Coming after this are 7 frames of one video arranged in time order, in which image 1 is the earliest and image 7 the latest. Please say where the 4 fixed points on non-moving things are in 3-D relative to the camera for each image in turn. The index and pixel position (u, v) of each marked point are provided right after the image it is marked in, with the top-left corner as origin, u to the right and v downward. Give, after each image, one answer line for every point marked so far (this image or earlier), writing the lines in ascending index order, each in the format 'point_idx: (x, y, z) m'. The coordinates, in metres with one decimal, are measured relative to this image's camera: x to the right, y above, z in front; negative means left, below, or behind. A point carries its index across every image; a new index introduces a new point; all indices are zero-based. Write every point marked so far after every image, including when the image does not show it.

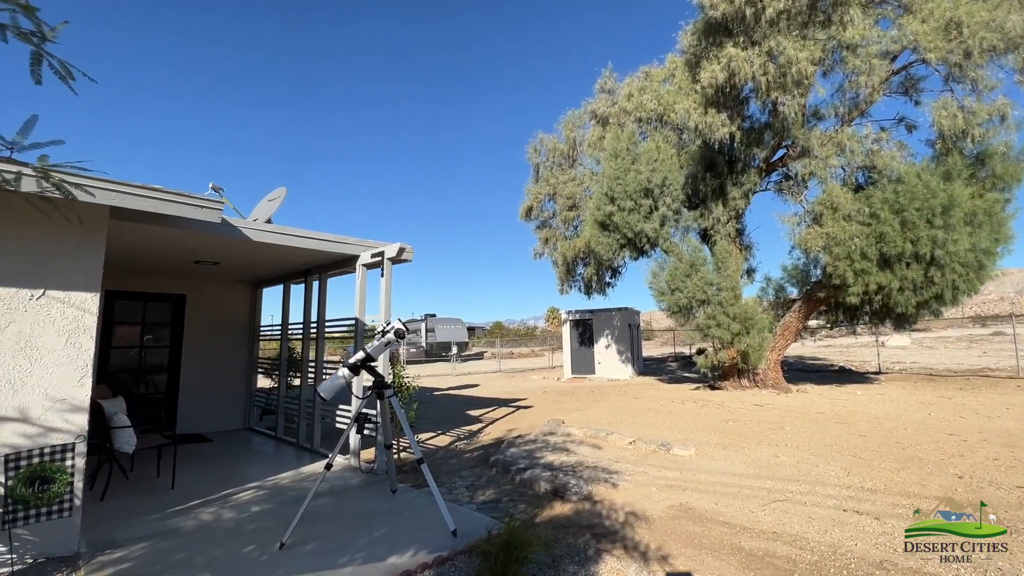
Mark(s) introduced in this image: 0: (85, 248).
0: (-2.9, +0.3, +3.2) m
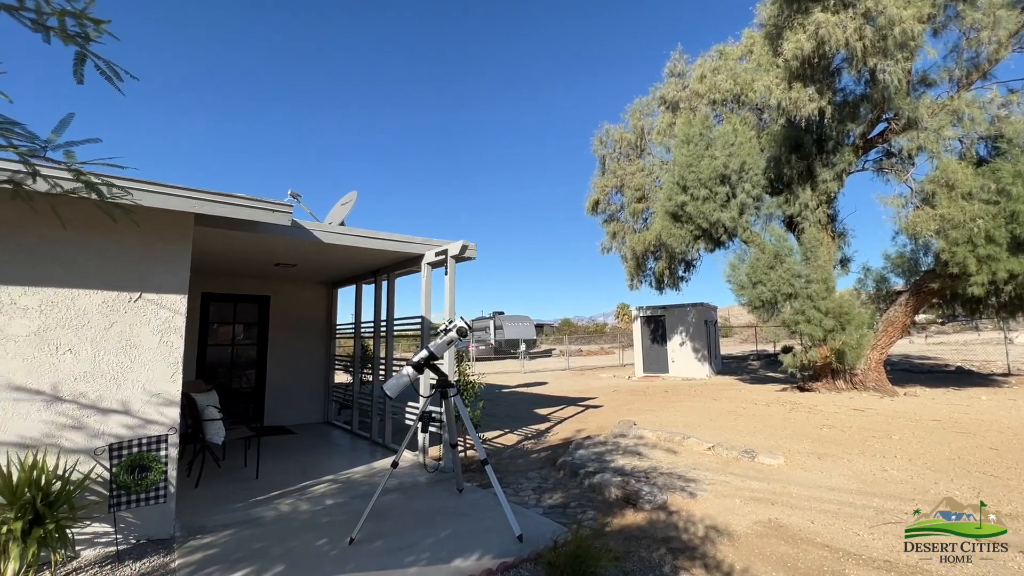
0: (-2.4, +0.3, +3.4) m
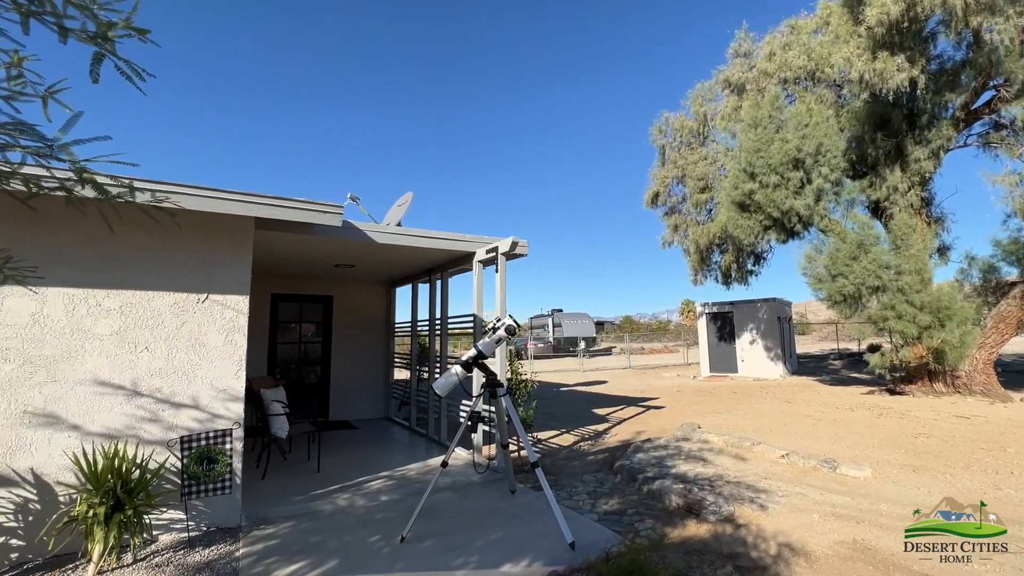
0: (-2.1, +0.2, +3.6) m
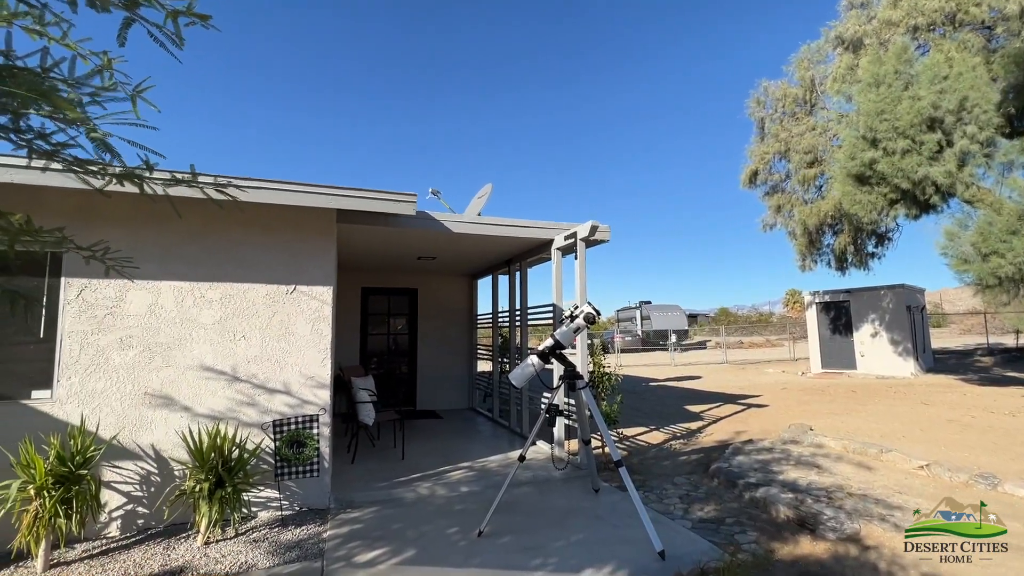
0: (-1.5, +0.3, +3.7) m
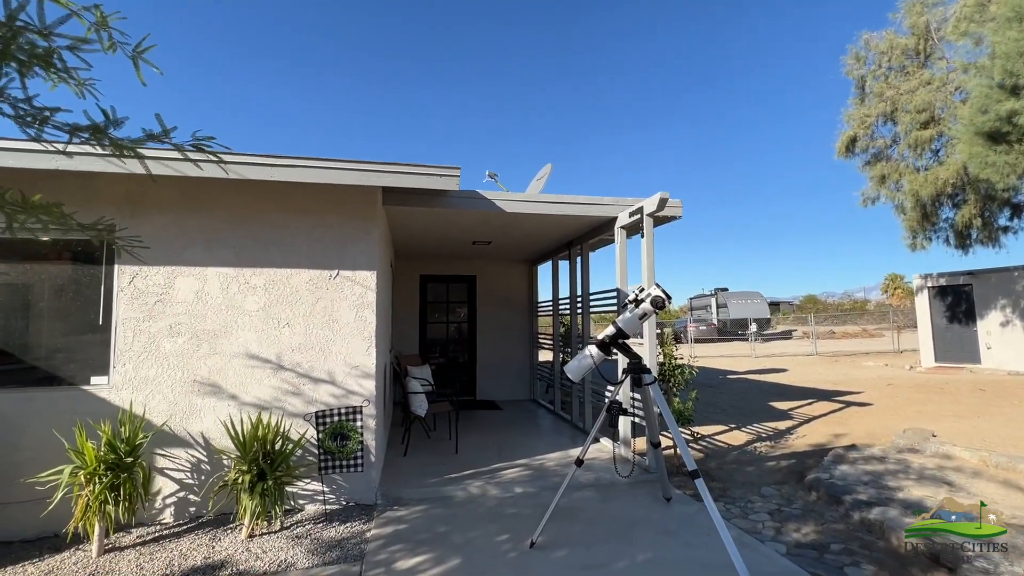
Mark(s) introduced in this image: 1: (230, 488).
0: (-1.1, +0.4, +3.5) m
1: (-1.8, -1.2, +3.0) m
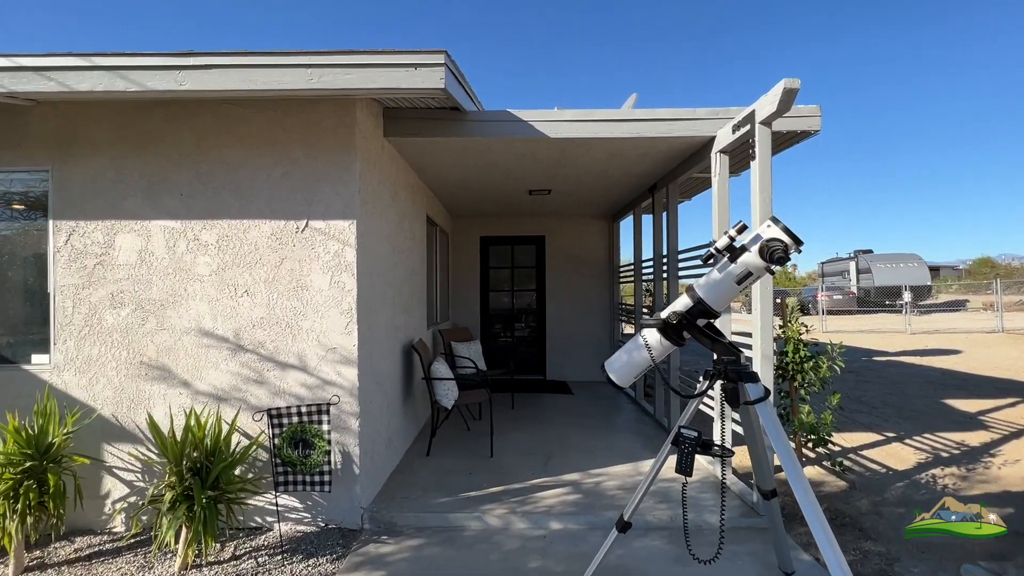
0: (-0.9, +0.7, +2.6) m
1: (-1.7, -1.0, +2.3) m
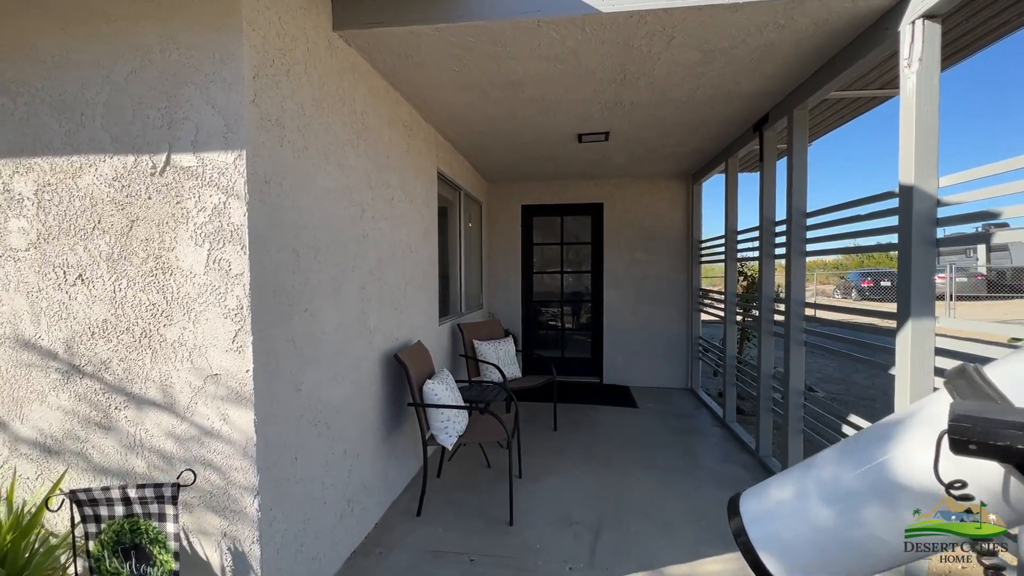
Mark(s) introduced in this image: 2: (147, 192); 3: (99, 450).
0: (-0.9, +0.7, +1.4) m
1: (-1.7, -1.0, +1.3) m
2: (-1.2, +0.3, +1.5) m
3: (-1.3, -0.5, +1.5) m
